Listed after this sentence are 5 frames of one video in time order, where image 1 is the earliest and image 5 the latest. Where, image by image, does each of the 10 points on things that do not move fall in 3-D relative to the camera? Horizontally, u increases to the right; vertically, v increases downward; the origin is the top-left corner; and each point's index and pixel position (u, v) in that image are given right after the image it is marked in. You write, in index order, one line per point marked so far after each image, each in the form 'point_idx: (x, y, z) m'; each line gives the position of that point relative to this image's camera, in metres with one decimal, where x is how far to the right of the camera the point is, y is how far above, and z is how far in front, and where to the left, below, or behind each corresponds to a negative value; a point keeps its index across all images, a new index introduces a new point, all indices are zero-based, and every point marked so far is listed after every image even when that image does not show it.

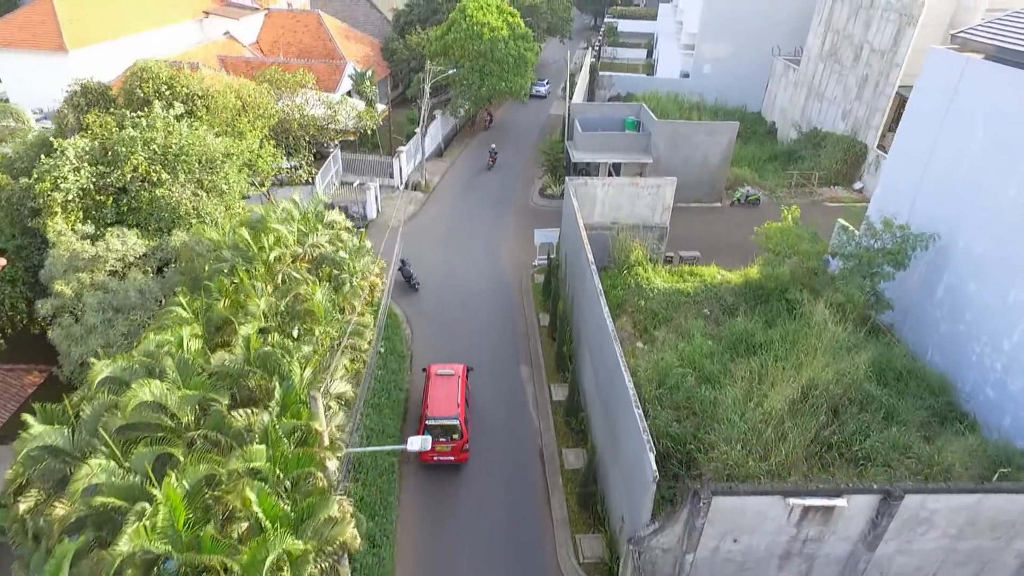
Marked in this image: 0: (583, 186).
0: (+2.1, +3.1, +17.6) m
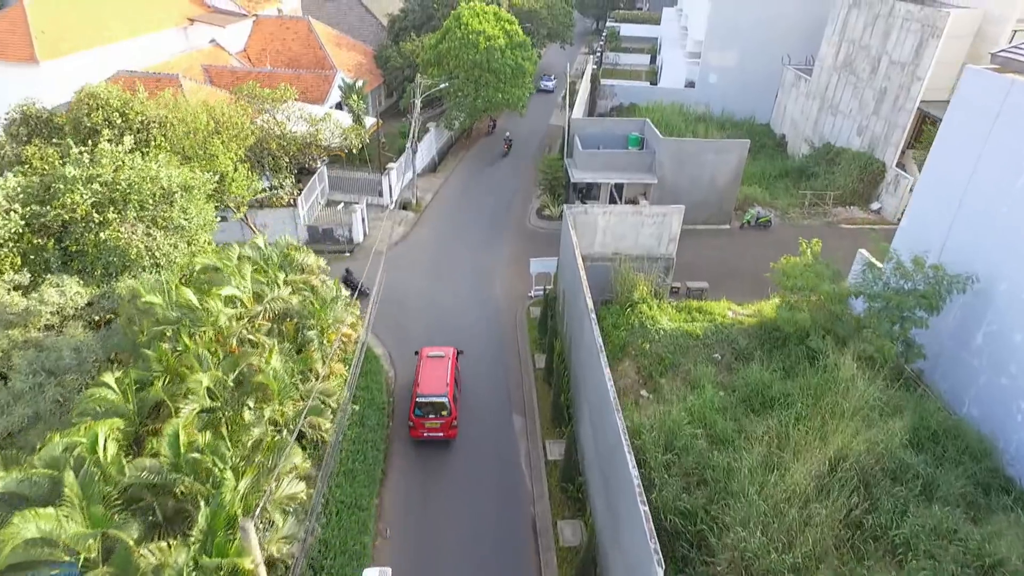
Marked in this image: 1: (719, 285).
0: (+2.0, +2.0, +16.2) m
1: (+6.8, +0.1, +19.1) m
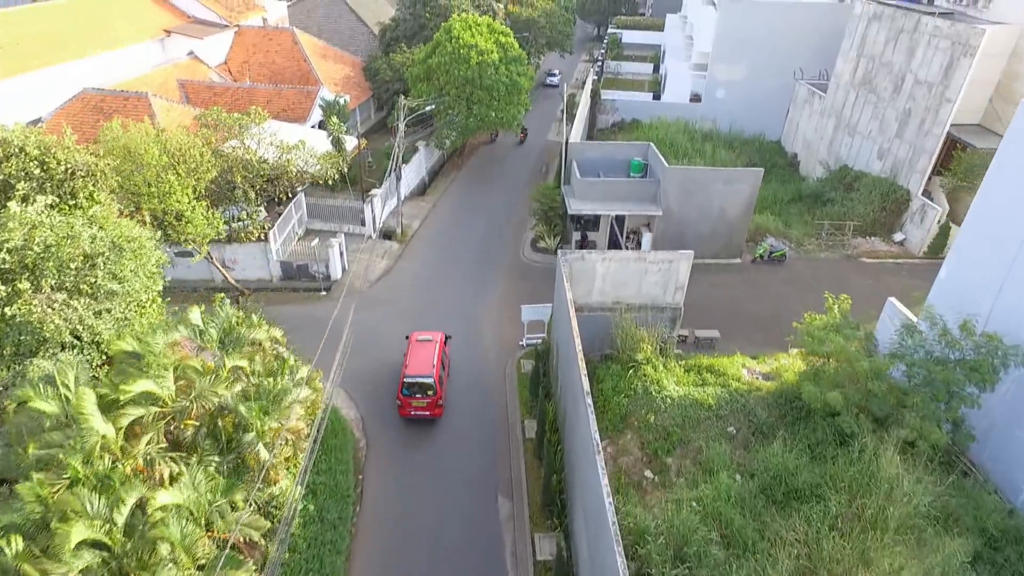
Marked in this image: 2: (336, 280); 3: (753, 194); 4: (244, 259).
0: (+1.6, +0.7, +14.4) m
1: (+6.5, -1.3, +17.3) m
2: (-6.0, +0.3, +19.9) m
3: (+8.0, +3.1, +19.4) m
4: (-8.9, +1.0, +19.4) m
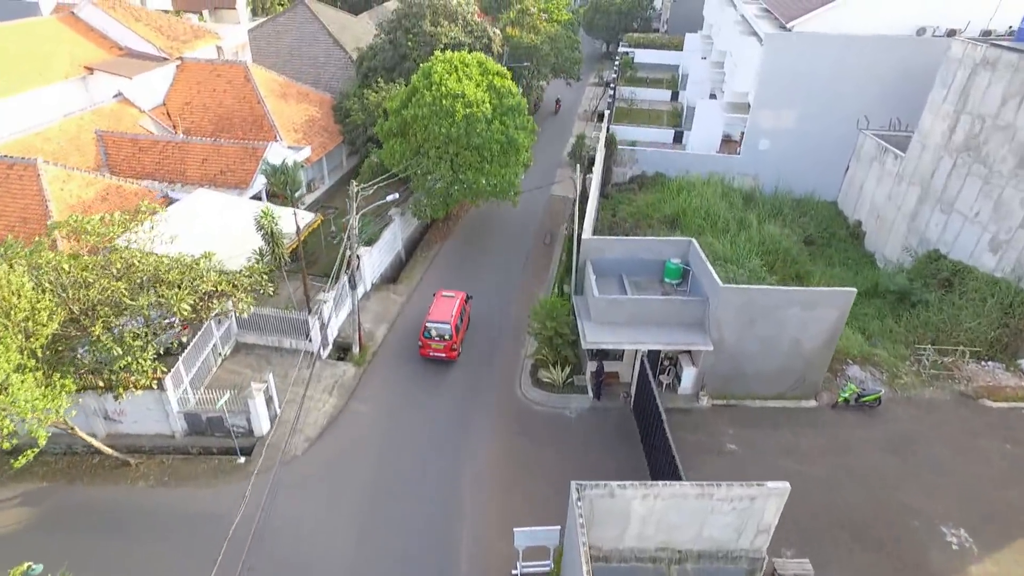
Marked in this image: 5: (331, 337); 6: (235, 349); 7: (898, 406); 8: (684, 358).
0: (+1.4, -3.2, +8.9) m
1: (+6.3, -5.2, +11.8) m
2: (-6.2, -3.7, +14.4) m
3: (+7.8, -0.8, +13.9) m
4: (-9.1, -2.9, +14.0) m
5: (-5.4, -1.5, +17.4) m
6: (-8.1, -1.8, +17.1) m
7: (+9.9, -3.0, +14.8) m
8: (+4.4, -1.8, +14.9) m
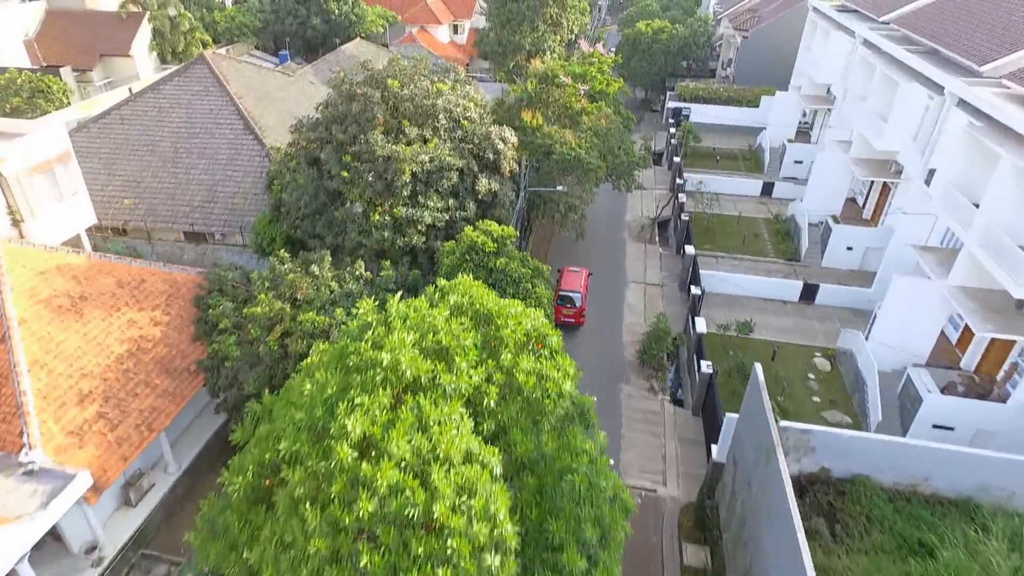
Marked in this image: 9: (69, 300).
0: (+2.3, -12.4, -5.0) m
1: (+7.2, -14.3, -2.1) m
2: (-5.3, -12.9, +0.6) m
3: (+8.7, -9.9, +0.1) m
4: (-8.2, -12.2, +0.1) m
5: (-4.5, -10.7, +3.5) m
6: (-7.2, -11.0, +3.2) m
7: (+10.7, -12.1, +1.0) m
8: (+5.3, -10.9, +1.0) m
9: (-10.1, -0.2, +13.2) m
